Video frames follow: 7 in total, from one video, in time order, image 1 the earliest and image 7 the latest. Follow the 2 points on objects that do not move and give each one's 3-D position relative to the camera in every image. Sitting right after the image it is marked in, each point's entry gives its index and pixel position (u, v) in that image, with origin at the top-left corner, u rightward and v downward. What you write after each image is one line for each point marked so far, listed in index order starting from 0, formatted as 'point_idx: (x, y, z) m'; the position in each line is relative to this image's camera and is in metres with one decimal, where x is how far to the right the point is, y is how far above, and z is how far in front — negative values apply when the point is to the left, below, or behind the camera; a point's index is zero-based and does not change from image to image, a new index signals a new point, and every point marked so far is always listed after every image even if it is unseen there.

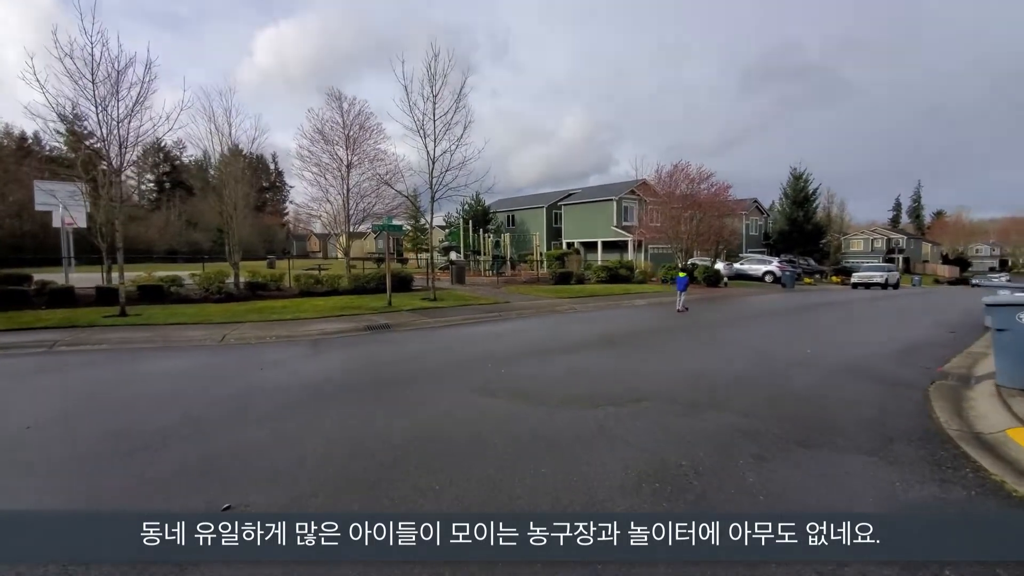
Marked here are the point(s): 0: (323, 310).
0: (-5.2, -0.6, +14.6) m
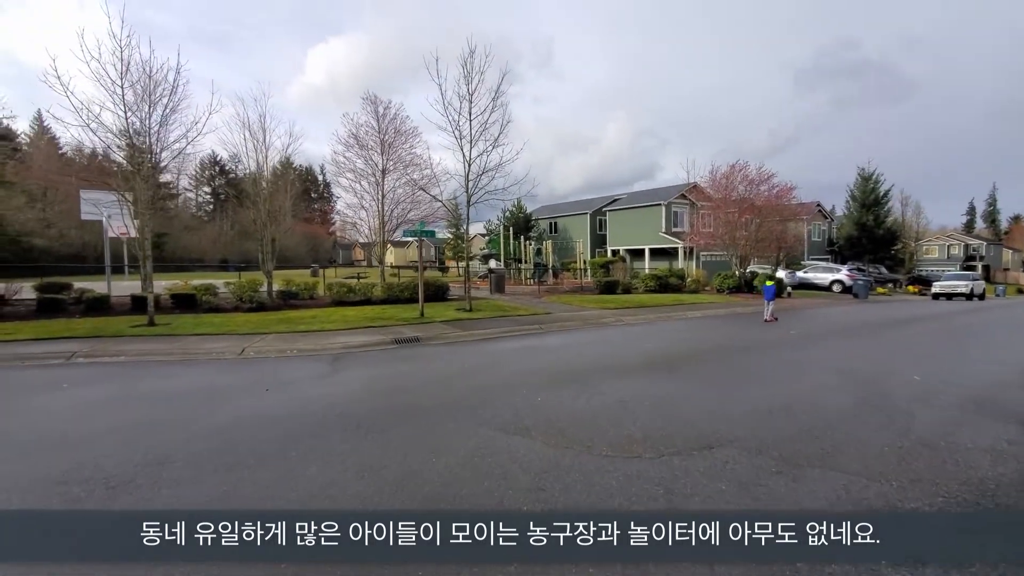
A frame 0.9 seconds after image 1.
0: (-4.2, -0.9, +13.8) m
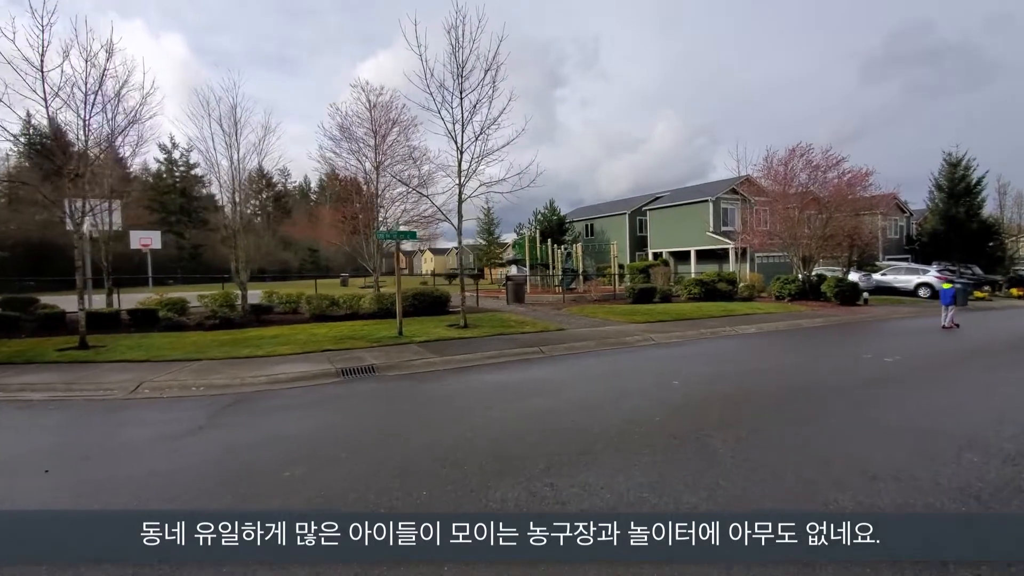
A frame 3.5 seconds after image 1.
0: (-4.2, -1.1, +11.4) m
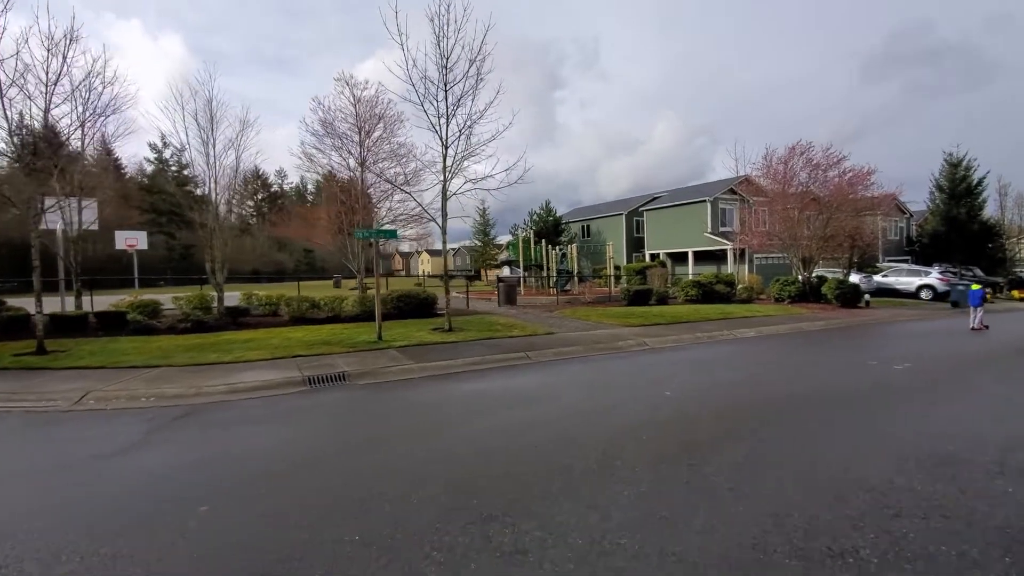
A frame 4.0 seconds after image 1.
0: (-4.5, -1.2, +10.7) m
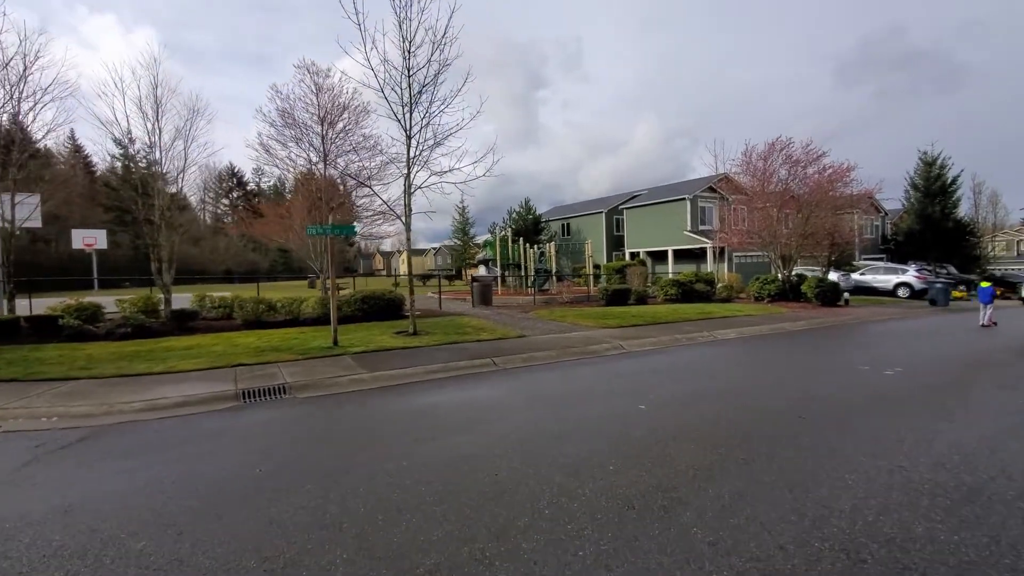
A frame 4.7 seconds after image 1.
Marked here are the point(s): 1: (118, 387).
0: (-5.1, -1.2, +9.8) m
1: (-5.4, -1.4, +7.4) m
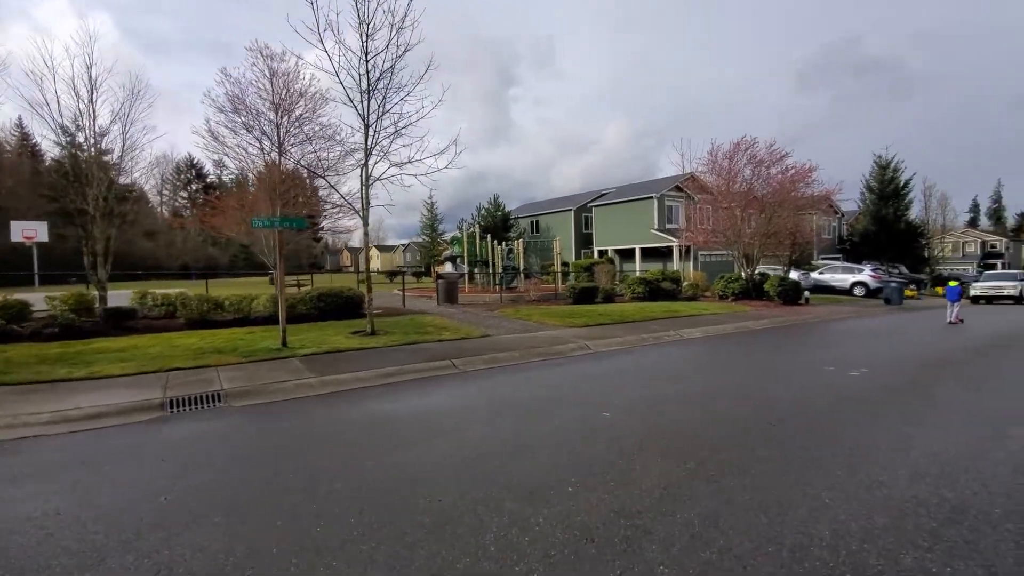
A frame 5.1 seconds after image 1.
0: (-5.8, -1.2, +9.0) m
1: (-5.9, -1.3, +6.6) m
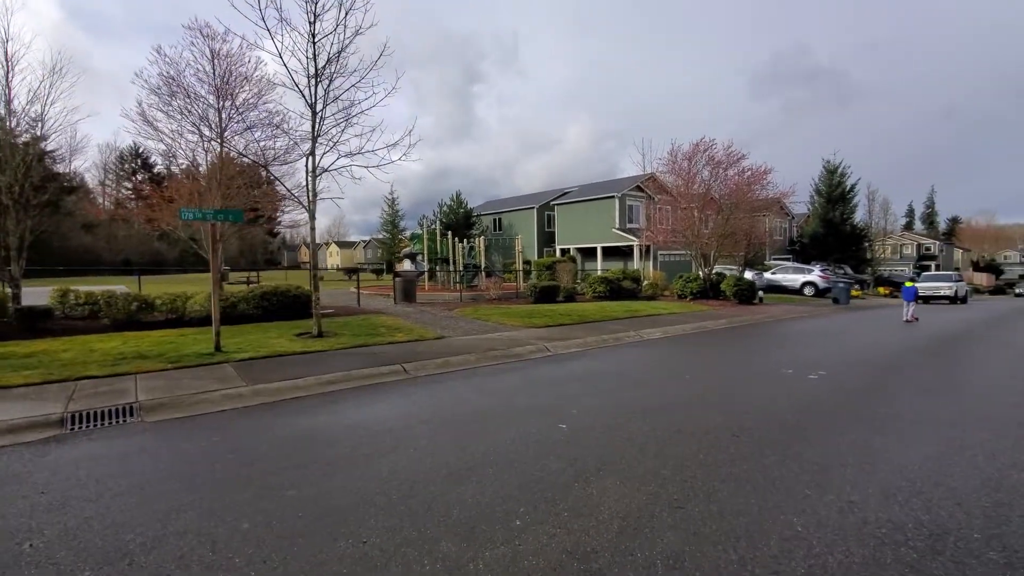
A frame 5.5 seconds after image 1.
0: (-6.5, -1.1, +8.2) m
1: (-6.5, -1.3, +5.7) m
